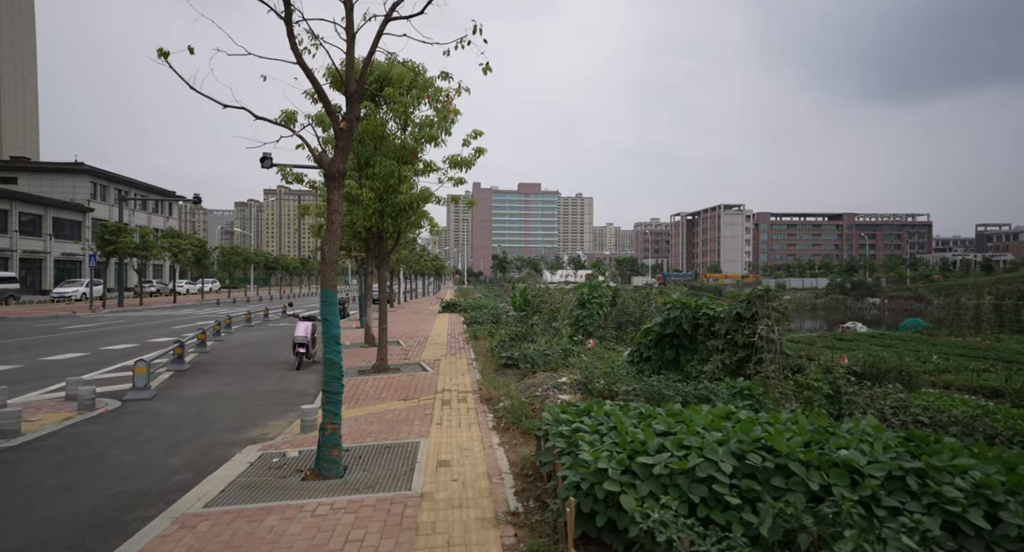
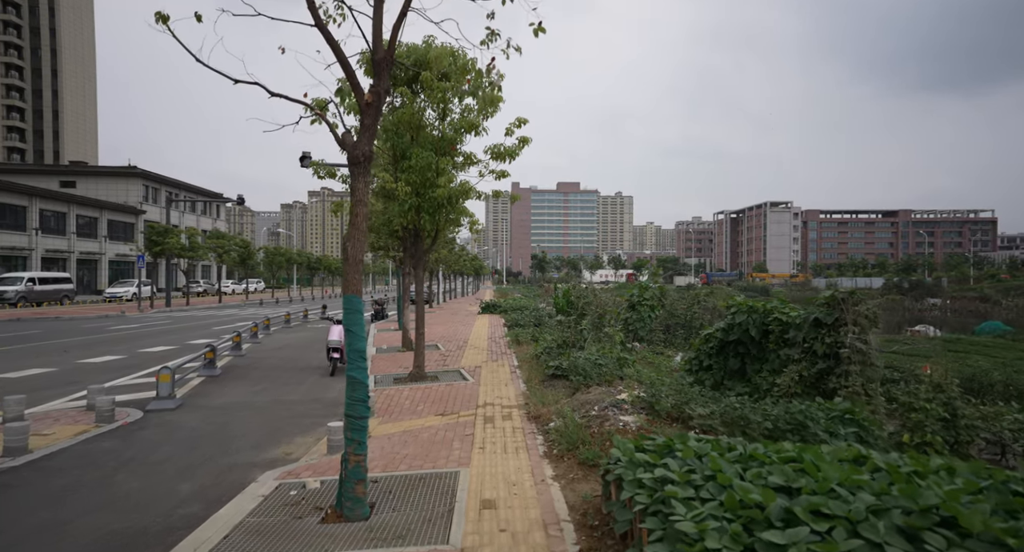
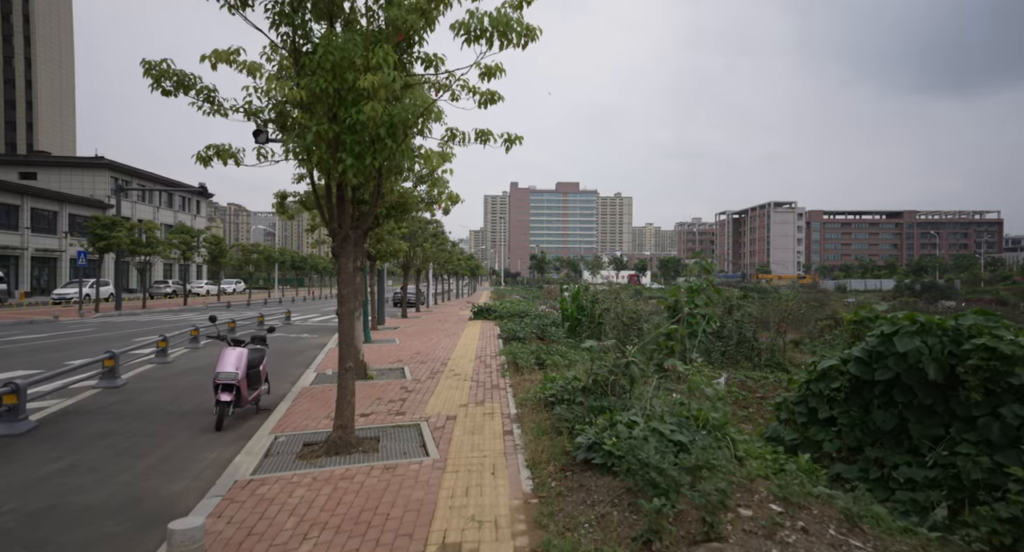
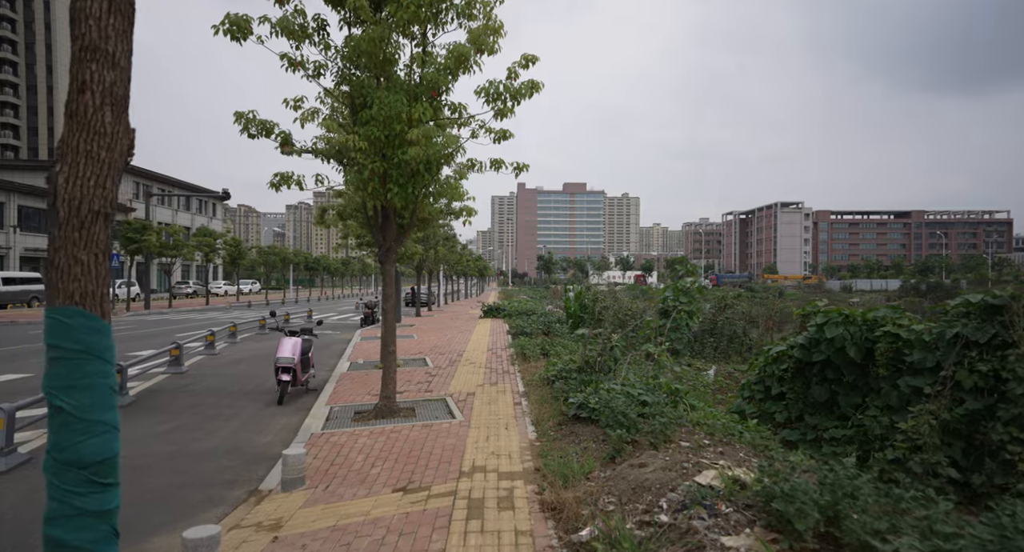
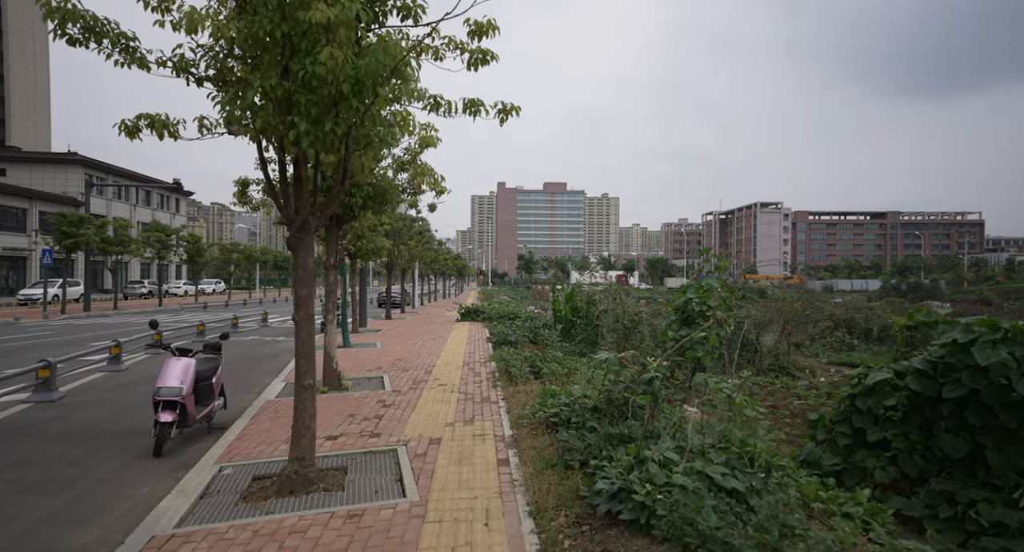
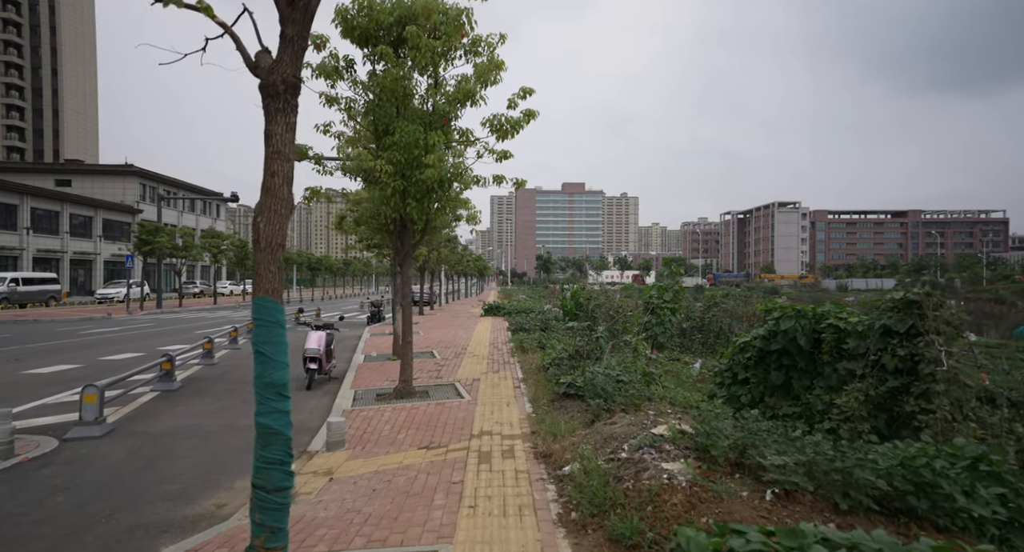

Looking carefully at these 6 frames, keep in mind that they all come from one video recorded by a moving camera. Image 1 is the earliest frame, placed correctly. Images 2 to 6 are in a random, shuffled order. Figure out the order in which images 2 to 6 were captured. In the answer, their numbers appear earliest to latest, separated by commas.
2, 6, 4, 3, 5
